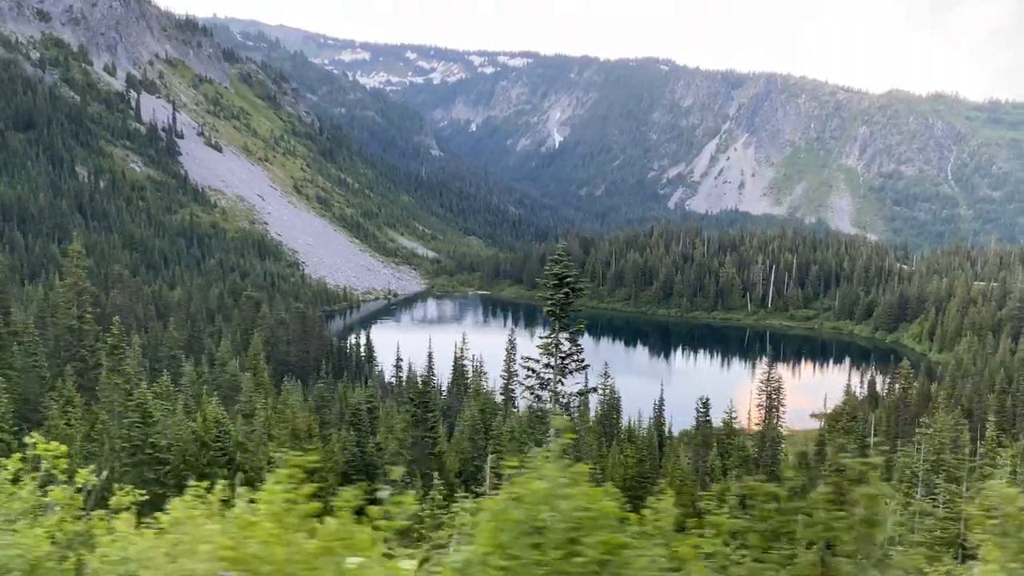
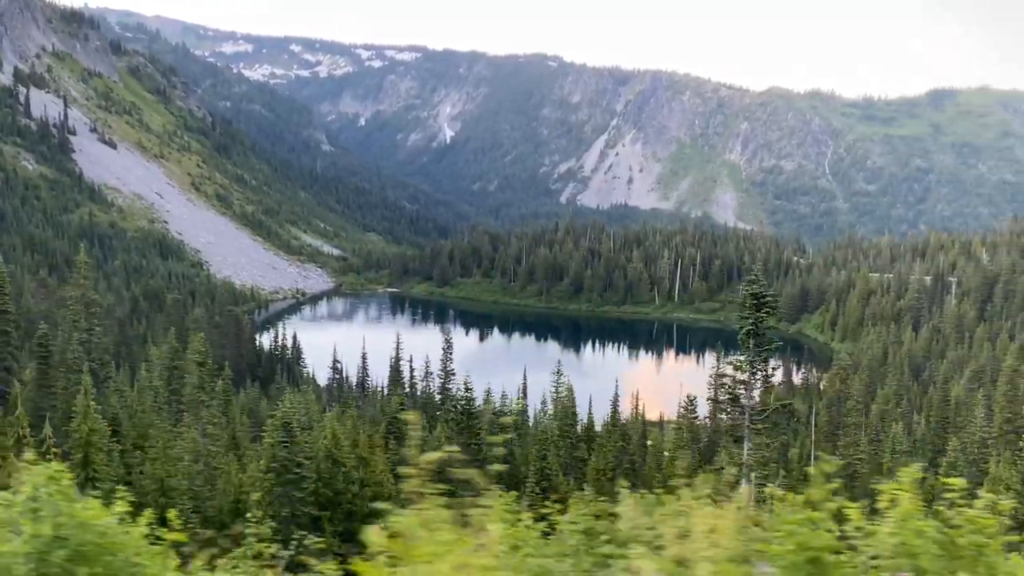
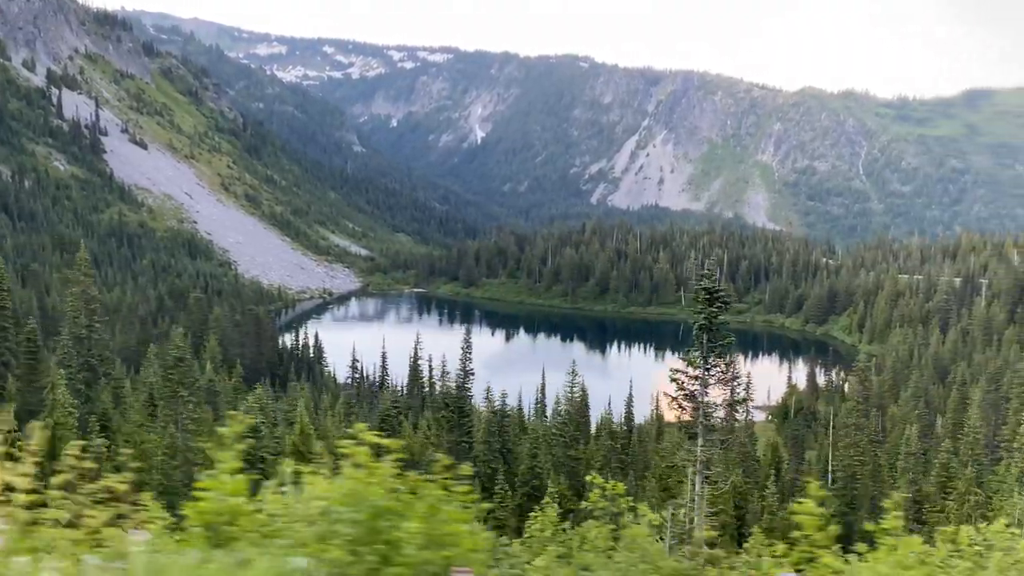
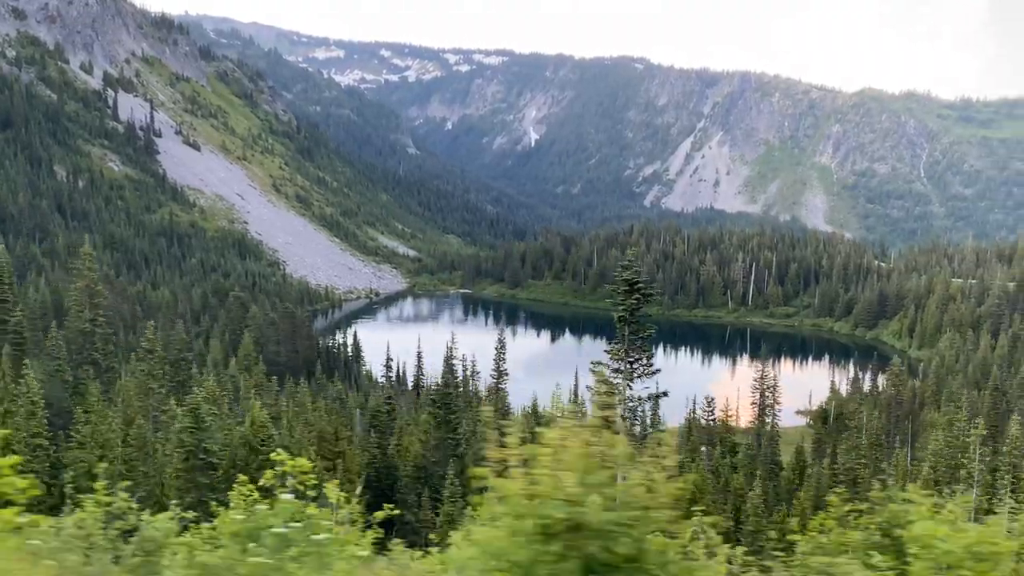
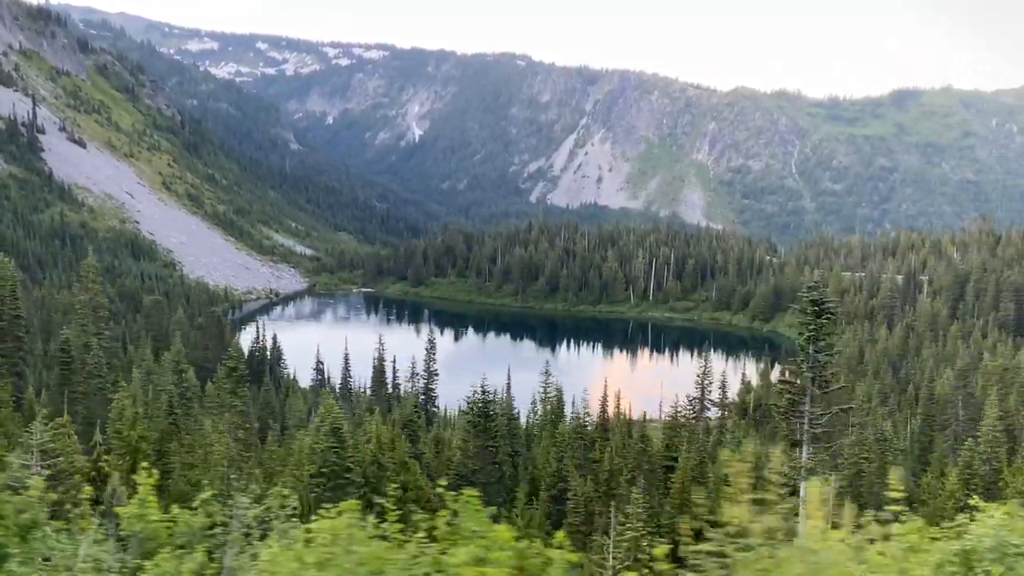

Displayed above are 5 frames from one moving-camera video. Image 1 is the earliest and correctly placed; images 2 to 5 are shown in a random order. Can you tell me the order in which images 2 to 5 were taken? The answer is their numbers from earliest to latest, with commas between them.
4, 3, 2, 5
